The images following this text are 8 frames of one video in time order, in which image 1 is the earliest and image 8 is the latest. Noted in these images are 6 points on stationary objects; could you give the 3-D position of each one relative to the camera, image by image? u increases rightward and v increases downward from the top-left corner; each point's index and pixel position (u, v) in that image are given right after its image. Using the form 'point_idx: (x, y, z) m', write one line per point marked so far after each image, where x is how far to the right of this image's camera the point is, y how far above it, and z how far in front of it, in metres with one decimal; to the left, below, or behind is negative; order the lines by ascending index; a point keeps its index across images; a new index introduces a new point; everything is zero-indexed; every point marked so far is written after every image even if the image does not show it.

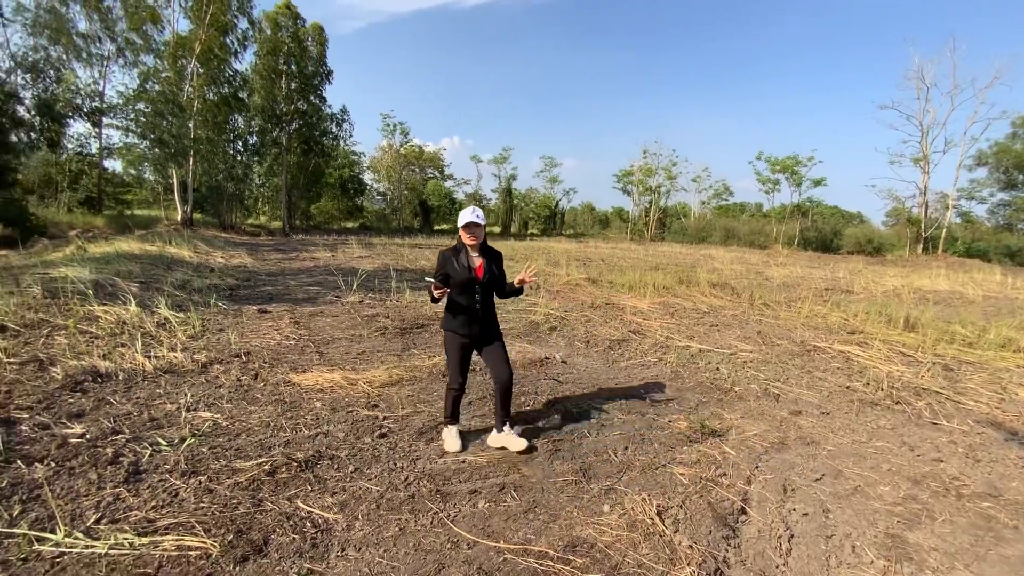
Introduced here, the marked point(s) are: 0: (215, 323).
0: (-3.8, -0.4, +5.7) m
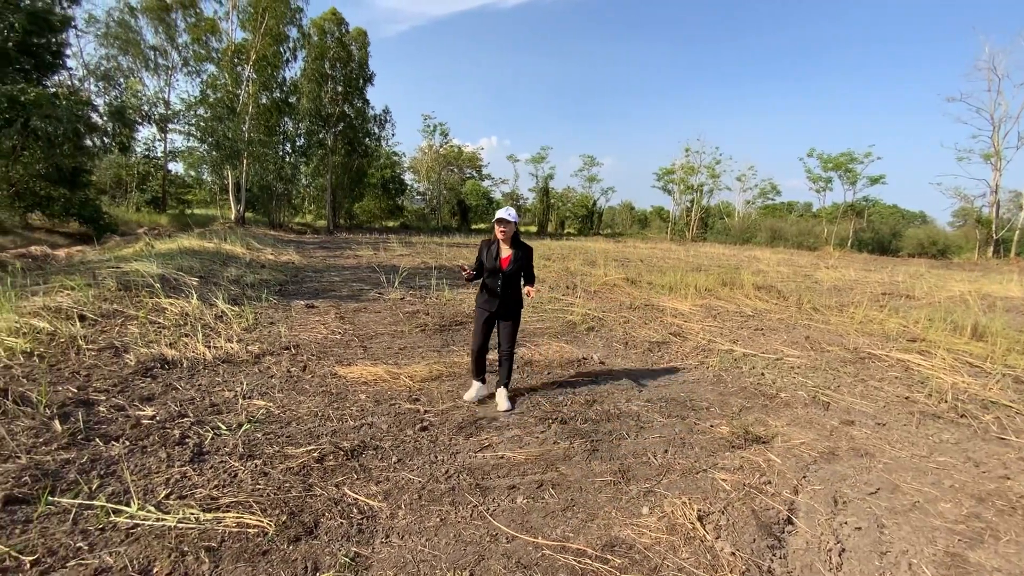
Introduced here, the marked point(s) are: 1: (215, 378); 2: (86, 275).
0: (-3.3, -0.4, +6.1) m
1: (-2.6, -0.8, +3.9) m
2: (-6.1, +0.2, +6.3) m
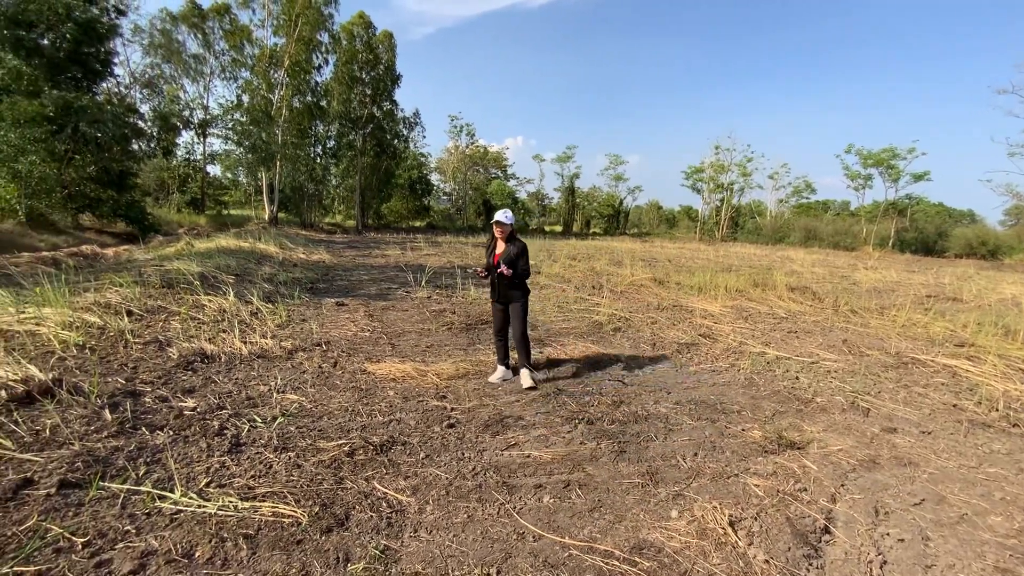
0: (-2.9, -0.4, +6.2) m
1: (-2.4, -0.8, +4.0) m
2: (-5.7, +0.2, +6.6) m
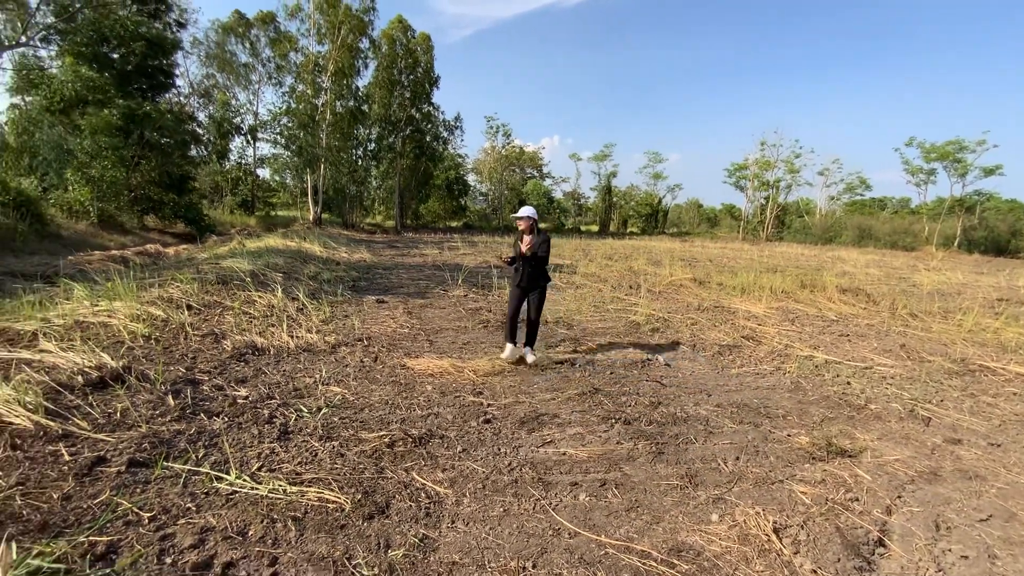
0: (-2.4, -0.3, +6.5) m
1: (-2.0, -0.7, +4.2) m
2: (-5.1, +0.3, +7.1) m
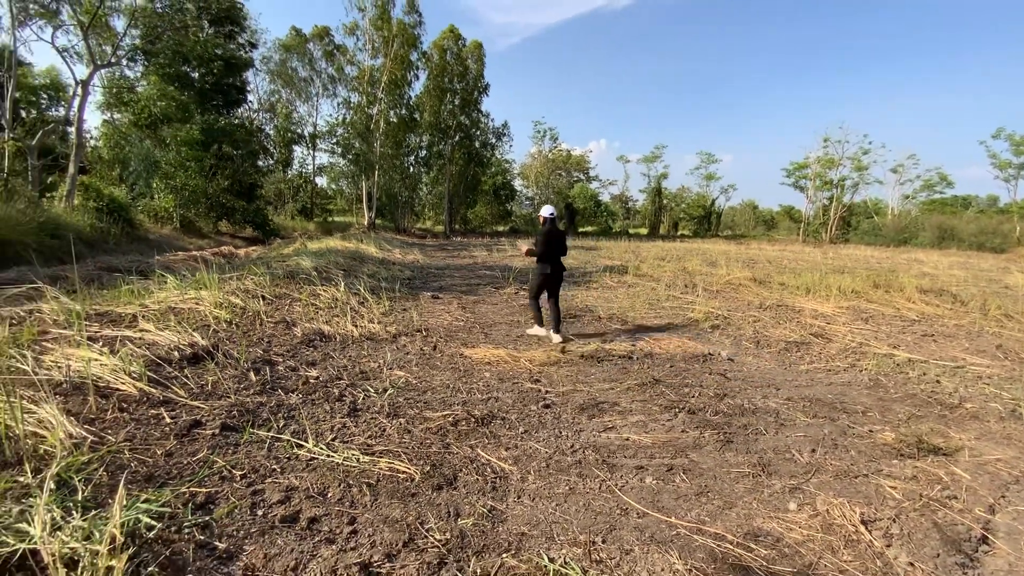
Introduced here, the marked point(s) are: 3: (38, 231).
0: (-1.7, -0.2, +6.7) m
1: (-1.5, -0.6, +4.4) m
2: (-4.3, +0.4, +7.6) m
3: (-10.8, +1.3, +10.2) m
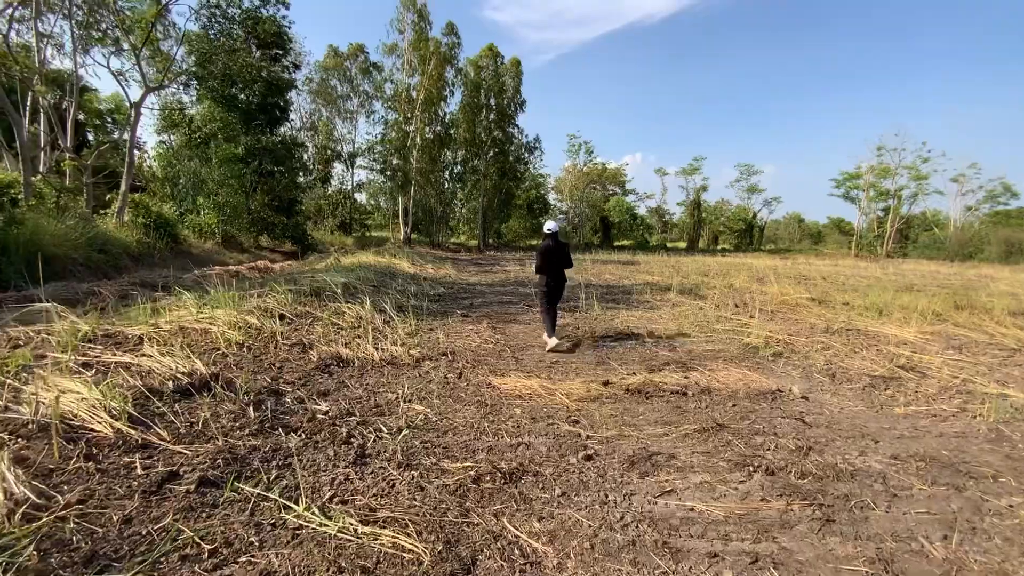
0: (-1.2, -0.5, +6.3) m
1: (-1.2, -0.8, +4.0) m
2: (-3.7, +0.1, +7.4) m
3: (-10.0, +1.0, +10.5) m
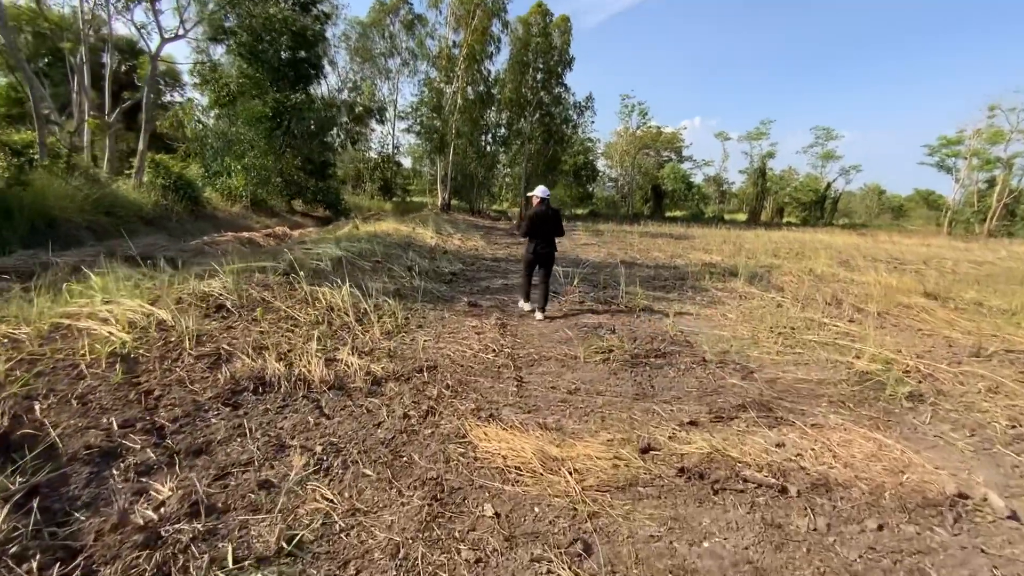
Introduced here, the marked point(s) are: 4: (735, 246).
0: (-1.0, -0.3, +4.9) m
1: (-1.3, -0.8, +2.7) m
2: (-3.4, +0.4, +6.3) m
3: (-9.3, +1.8, +9.9) m
4: (+6.9, +1.2, +13.7) m
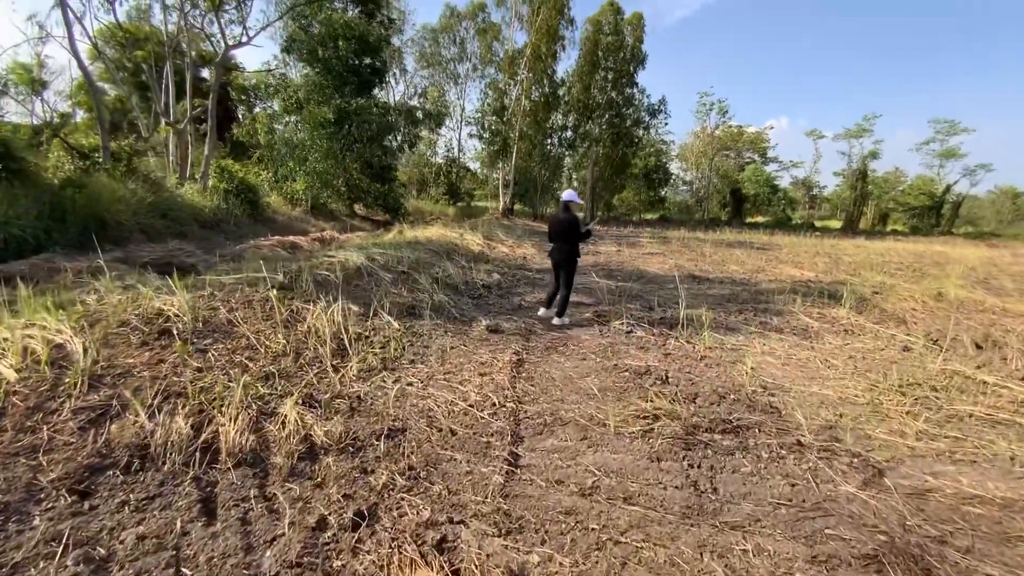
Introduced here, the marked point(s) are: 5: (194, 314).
0: (-0.9, -0.5, +4.0) m
1: (-1.4, -1.0, +1.8) m
2: (-3.0, +0.3, +5.7) m
3: (-8.3, +1.7, +10.1) m
4: (+8.3, +0.7, +11.5) m
5: (-2.6, -0.2, +3.6) m
